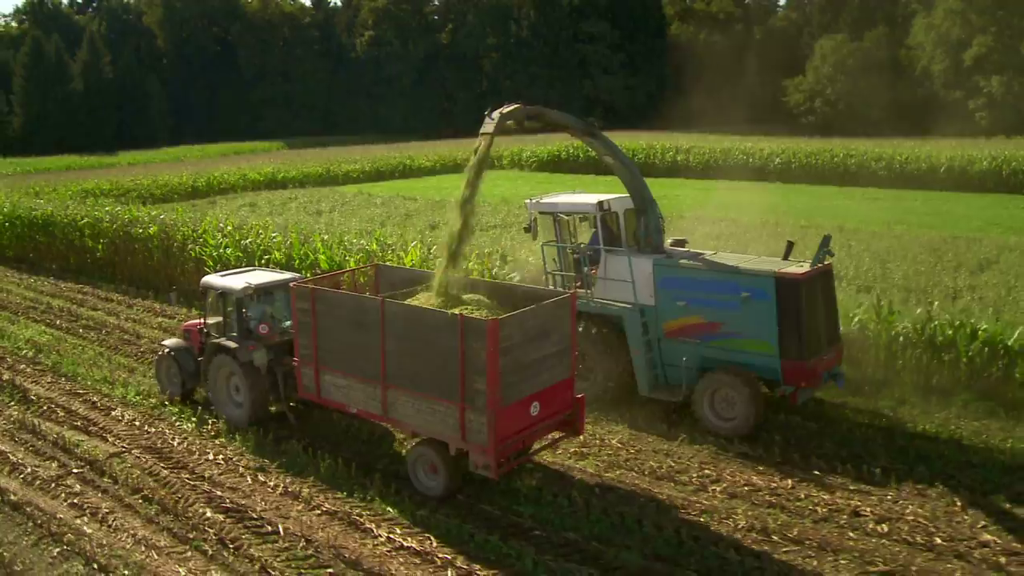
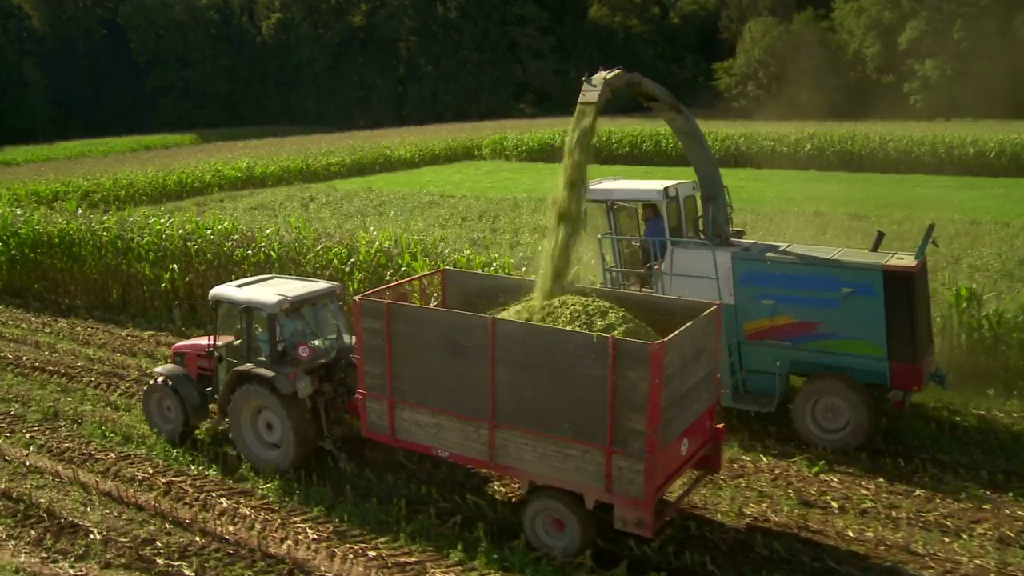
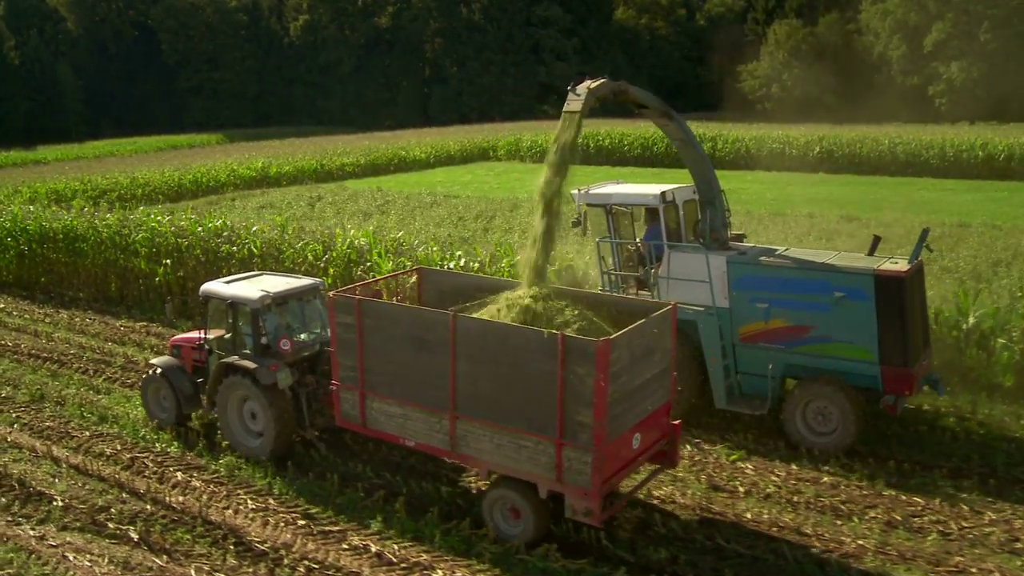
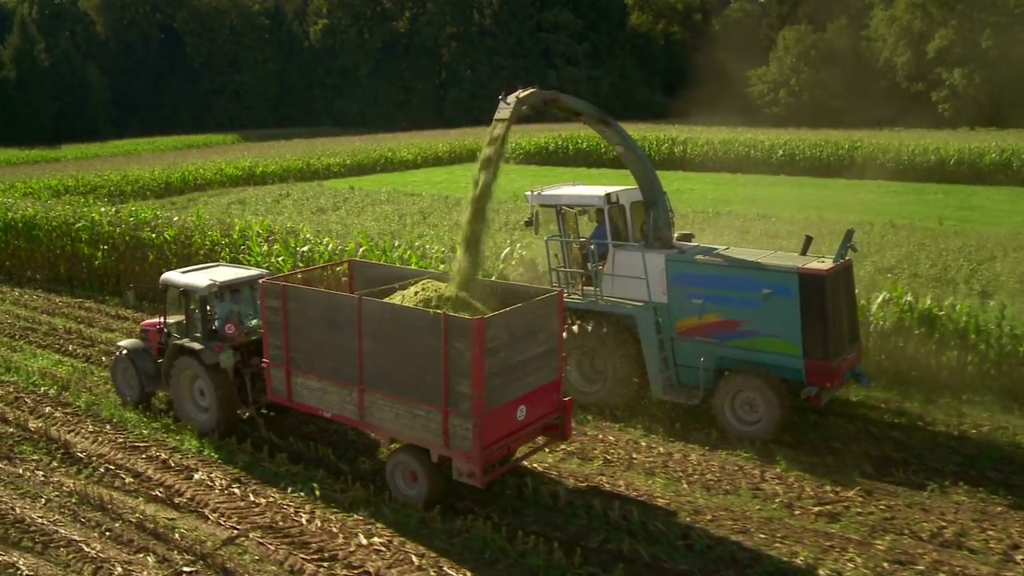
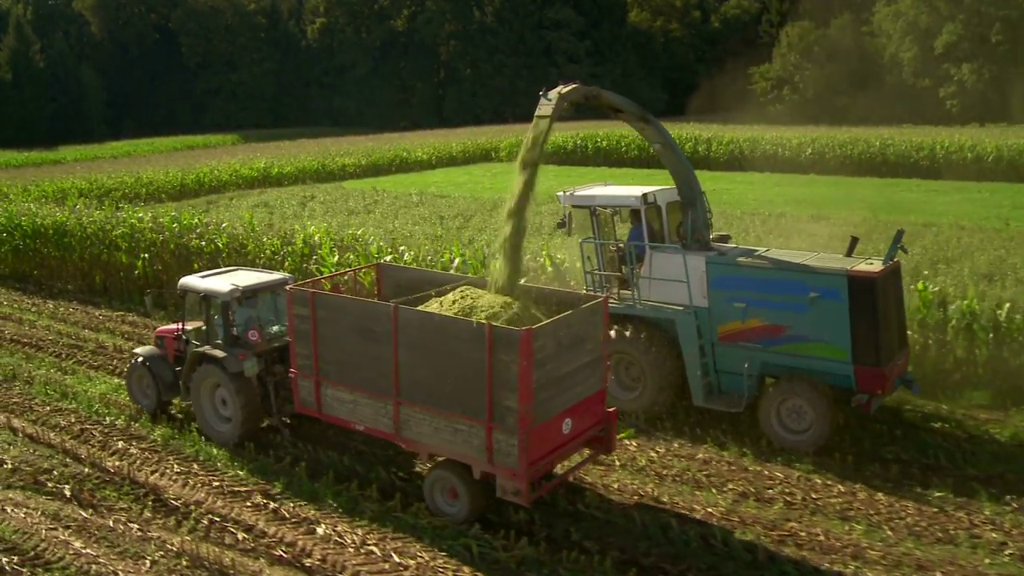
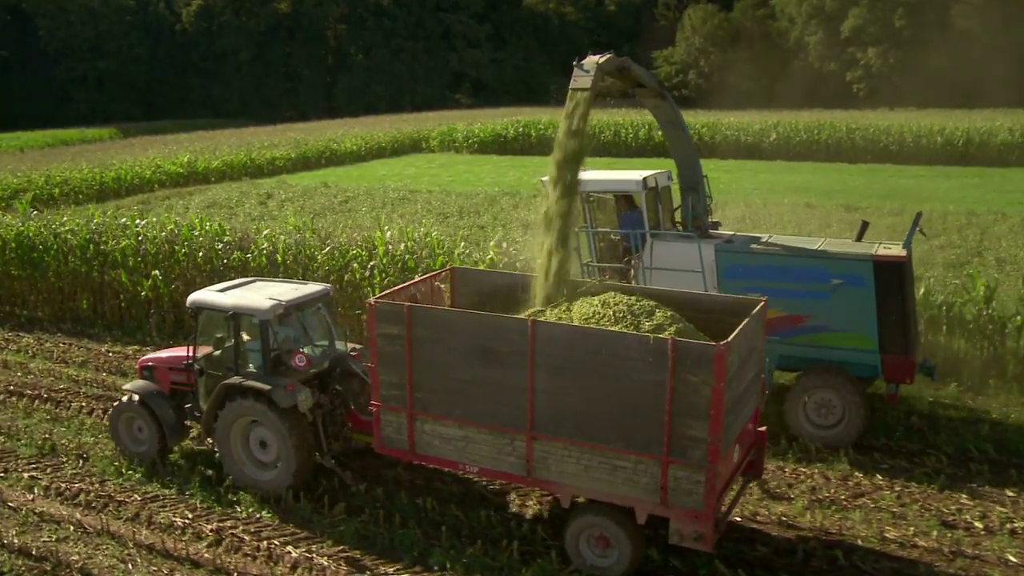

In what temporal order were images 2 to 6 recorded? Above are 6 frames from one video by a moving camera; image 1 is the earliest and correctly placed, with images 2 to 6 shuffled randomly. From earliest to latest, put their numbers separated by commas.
4, 5, 3, 2, 6
